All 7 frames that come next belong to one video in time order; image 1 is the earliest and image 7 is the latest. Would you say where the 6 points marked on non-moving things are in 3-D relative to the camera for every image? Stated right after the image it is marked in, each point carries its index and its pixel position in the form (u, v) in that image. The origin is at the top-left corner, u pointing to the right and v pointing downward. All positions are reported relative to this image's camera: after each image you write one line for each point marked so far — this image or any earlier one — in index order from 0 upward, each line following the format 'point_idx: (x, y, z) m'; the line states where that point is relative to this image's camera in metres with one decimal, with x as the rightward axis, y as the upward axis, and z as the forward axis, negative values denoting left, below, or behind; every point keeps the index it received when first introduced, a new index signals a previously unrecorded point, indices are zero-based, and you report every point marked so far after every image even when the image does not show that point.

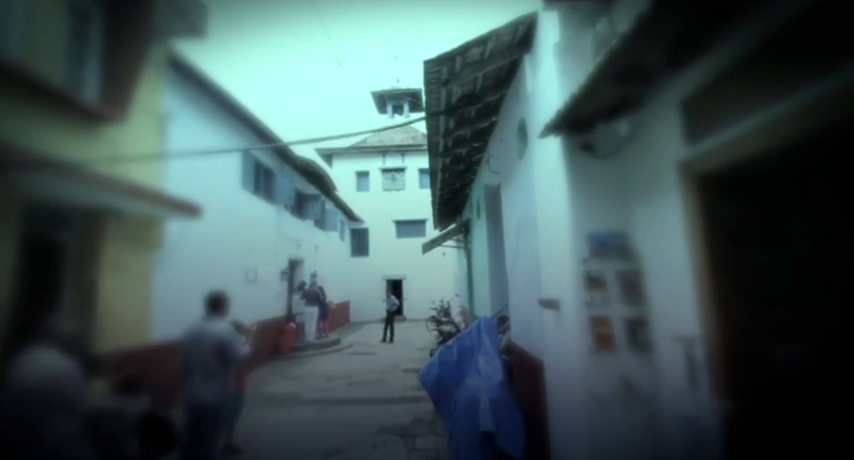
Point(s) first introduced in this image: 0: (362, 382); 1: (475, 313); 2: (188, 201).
0: (-0.7, -1.5, +4.3) m
1: (+0.7, -1.2, +5.9) m
2: (-2.2, +0.2, +3.5) m
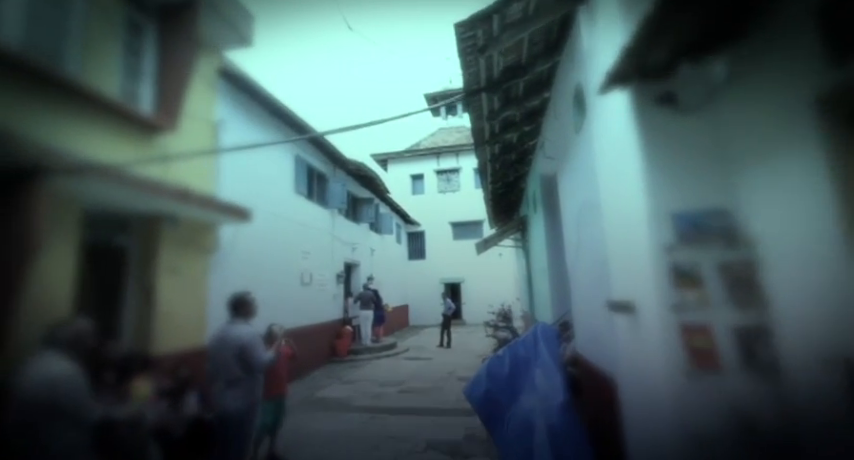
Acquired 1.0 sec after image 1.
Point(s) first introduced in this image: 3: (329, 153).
0: (-0.1, -1.5, +4.1) m
1: (+1.4, -1.1, +5.5) m
2: (-1.7, +0.2, +3.5) m
3: (-1.5, +1.2, +6.2) m
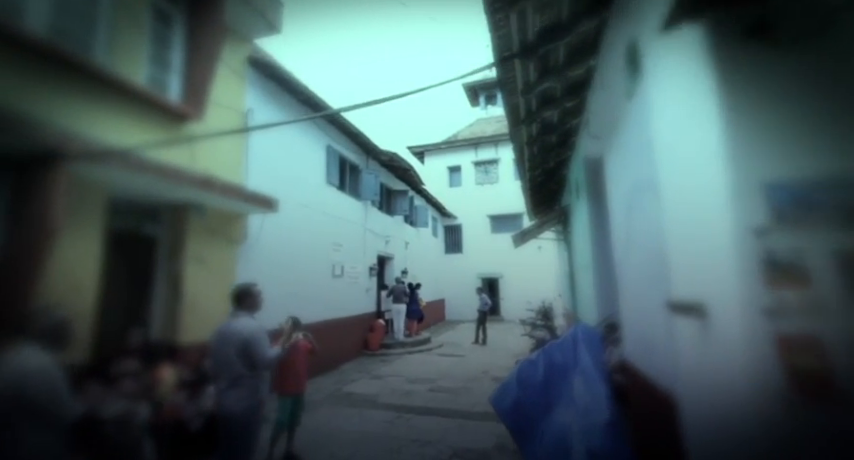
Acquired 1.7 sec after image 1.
0: (+0.2, -1.5, +3.9) m
1: (+1.8, -1.0, +5.2) m
2: (-1.5, +0.3, +3.5) m
3: (-1.0, +1.3, +6.1) m
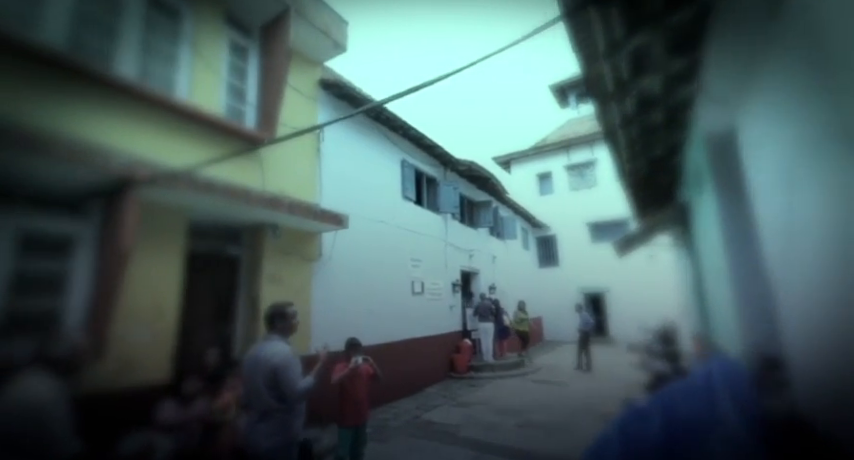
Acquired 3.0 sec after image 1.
0: (+0.9, -1.5, +3.4) m
1: (+2.8, -1.1, +4.3) m
2: (-0.9, +0.2, +3.4) m
3: (+0.2, +1.1, +5.9) m
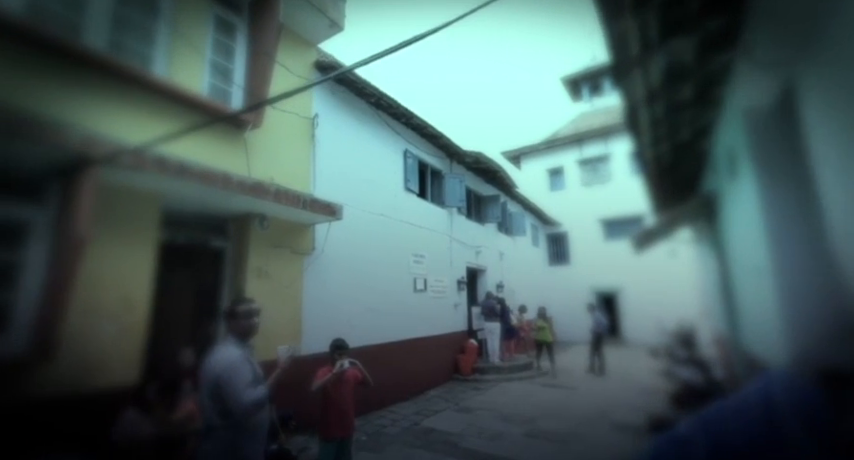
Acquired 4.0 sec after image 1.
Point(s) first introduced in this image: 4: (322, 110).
0: (+0.9, -1.5, +3.1) m
1: (+2.8, -1.0, +4.0) m
2: (-0.9, +0.2, +3.1) m
3: (+0.2, +1.1, +5.6) m
4: (-1.0, +1.1, +3.9) m
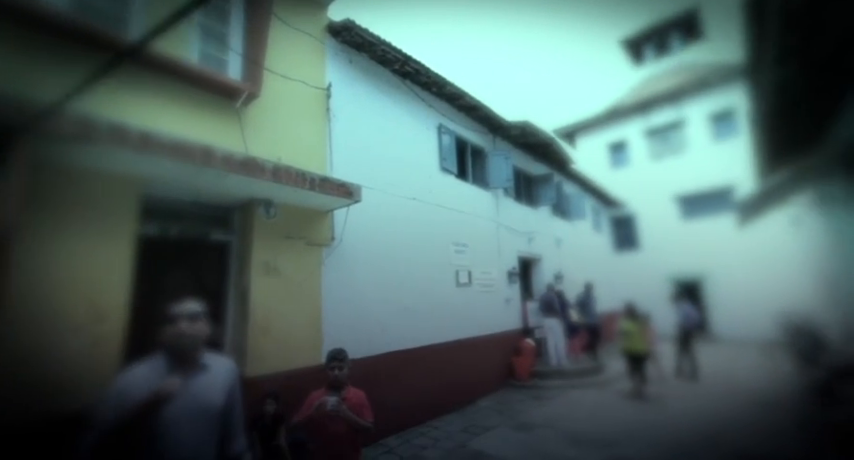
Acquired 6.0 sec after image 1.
0: (+1.2, -1.3, +2.4) m
1: (+3.2, -0.8, +3.0) m
2: (-0.7, +0.3, +2.6) m
3: (+0.7, +1.3, +4.9) m
4: (-0.7, +1.2, +3.4) m
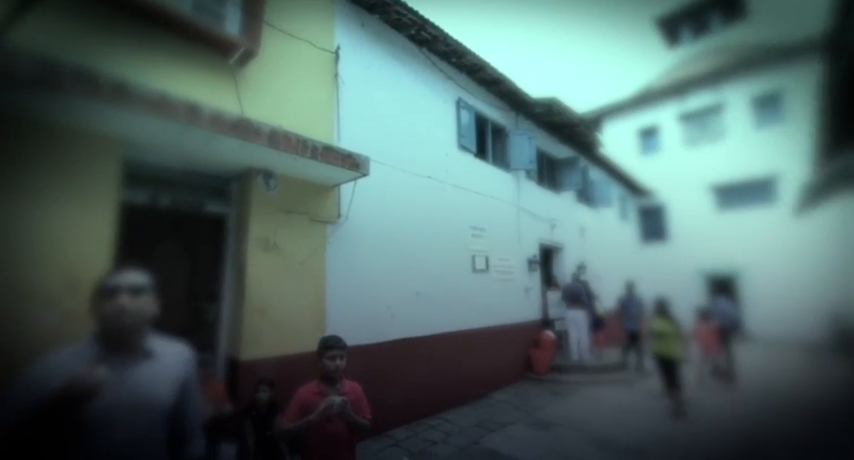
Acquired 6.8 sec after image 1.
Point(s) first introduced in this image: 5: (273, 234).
0: (+1.2, -1.2, +2.1) m
1: (+3.2, -0.7, +2.6) m
2: (-0.6, +0.5, +2.4) m
3: (+0.9, +1.5, +4.6) m
4: (-0.6, +1.4, +3.1) m
5: (-0.9, 0.0, +2.5) m
